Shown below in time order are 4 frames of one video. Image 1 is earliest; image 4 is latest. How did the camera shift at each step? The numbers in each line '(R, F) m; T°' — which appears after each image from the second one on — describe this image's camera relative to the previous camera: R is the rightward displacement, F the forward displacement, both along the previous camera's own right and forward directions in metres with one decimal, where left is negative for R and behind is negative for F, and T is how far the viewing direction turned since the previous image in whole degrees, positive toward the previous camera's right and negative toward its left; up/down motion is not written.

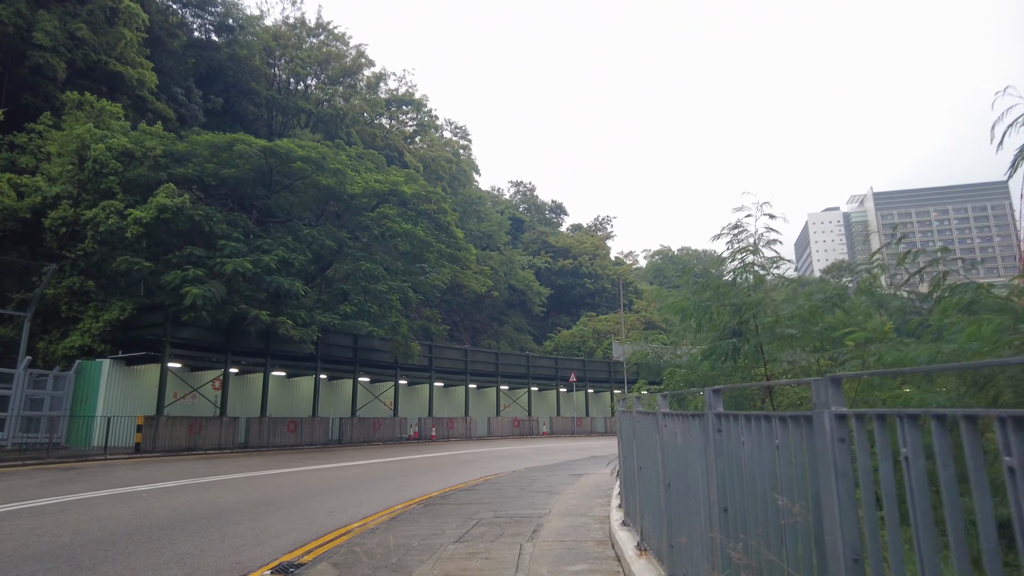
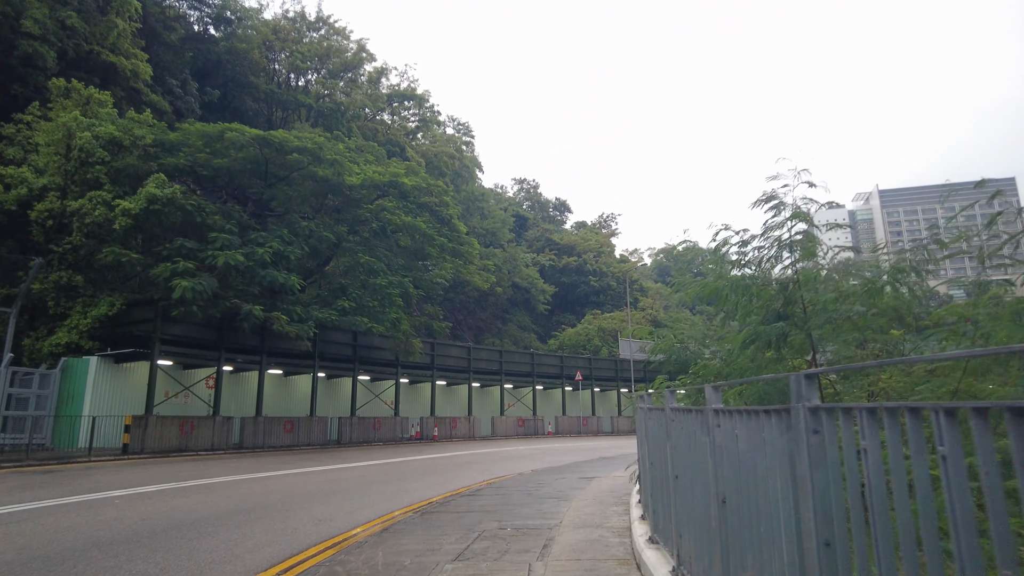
(0.0, +1.1) m; 0°
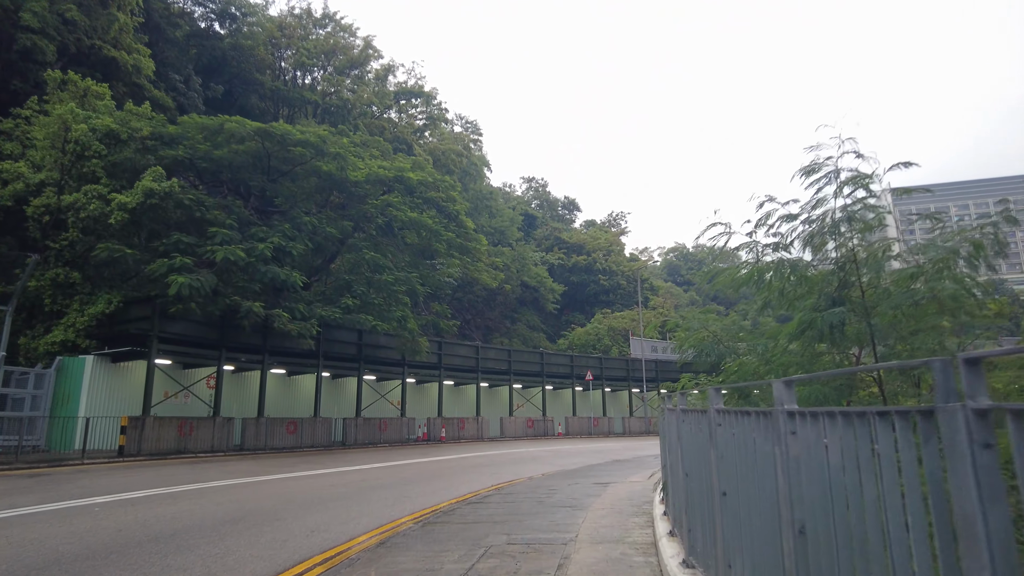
(0.0, +0.9) m; -1°
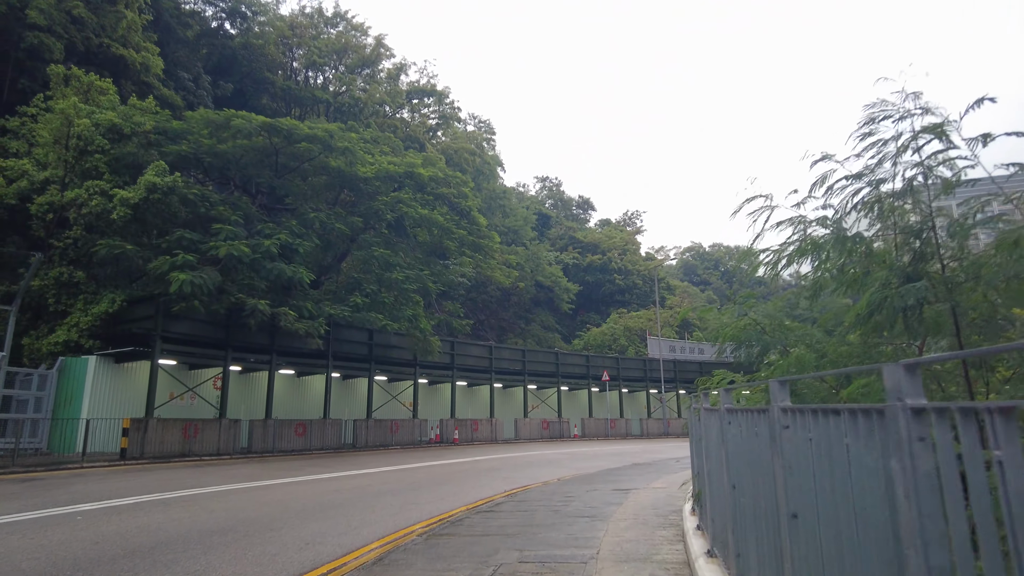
(0.0, +0.9) m; -1°
